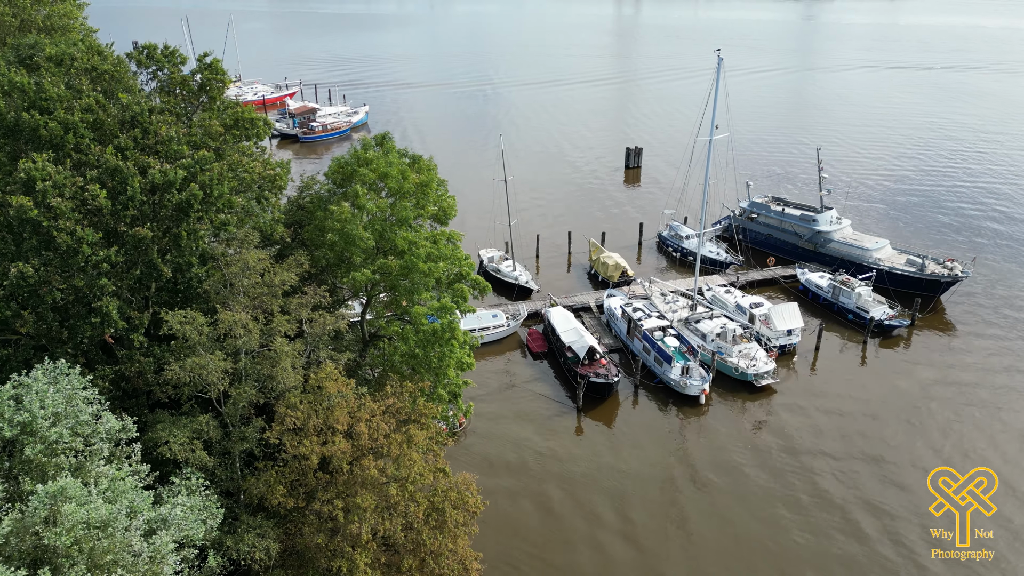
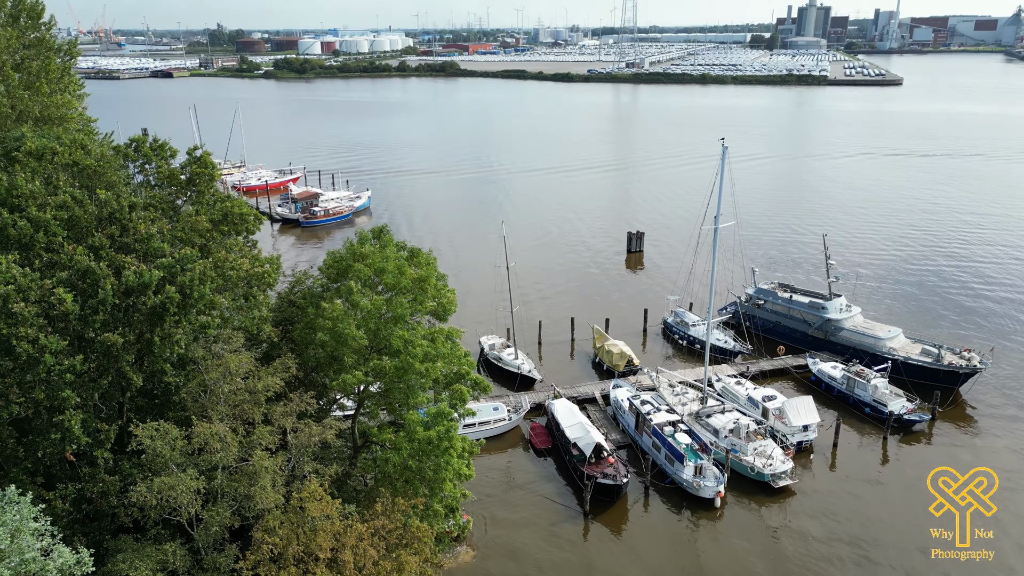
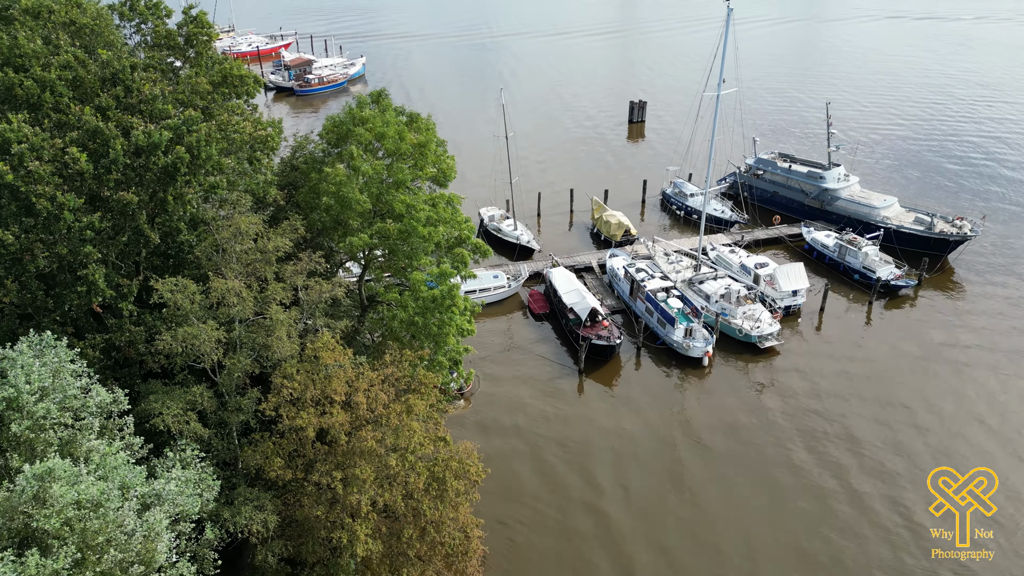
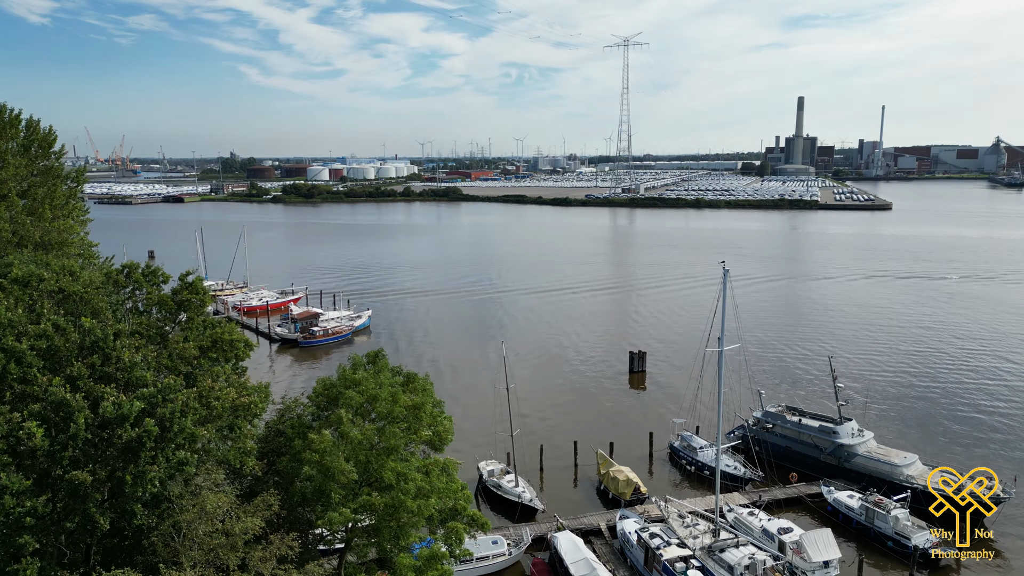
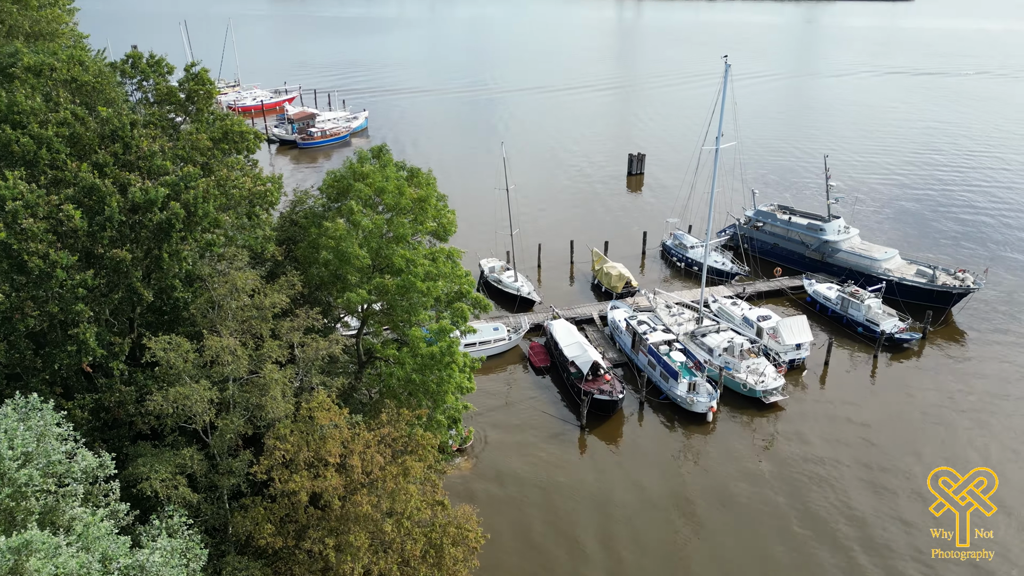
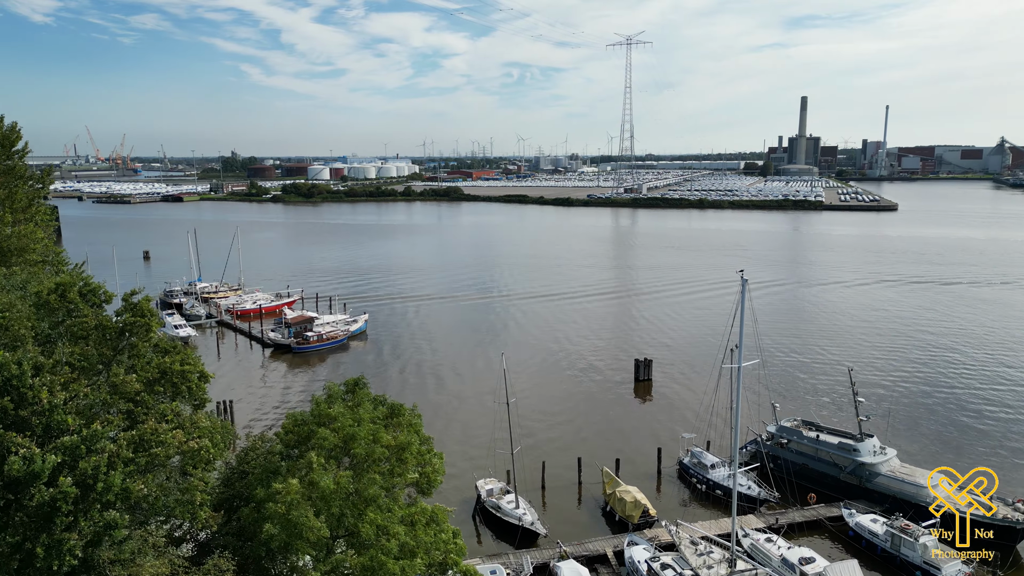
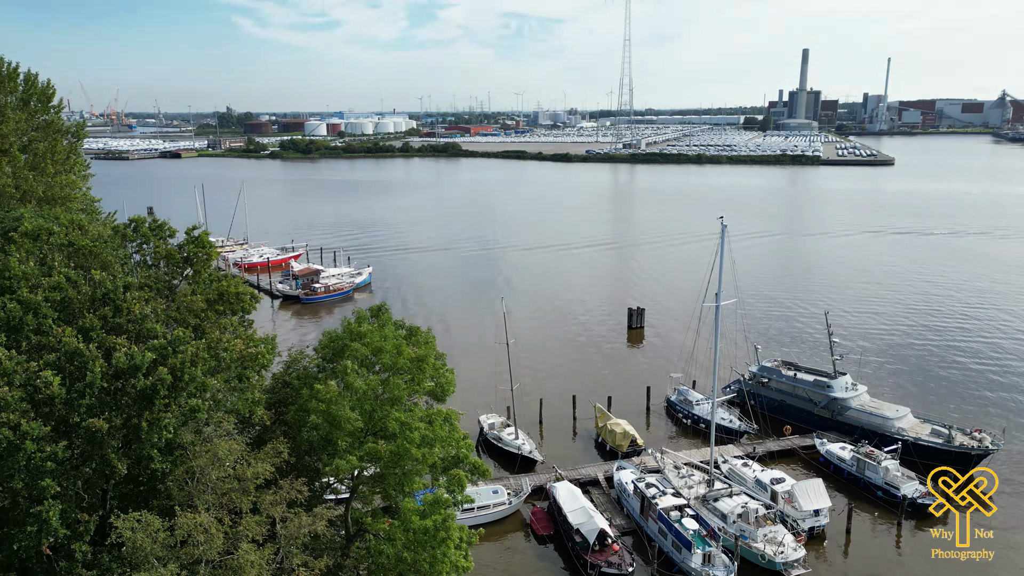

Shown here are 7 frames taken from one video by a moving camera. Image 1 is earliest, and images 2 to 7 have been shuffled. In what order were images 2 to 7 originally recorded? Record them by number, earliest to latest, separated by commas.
3, 5, 2, 7, 4, 6
